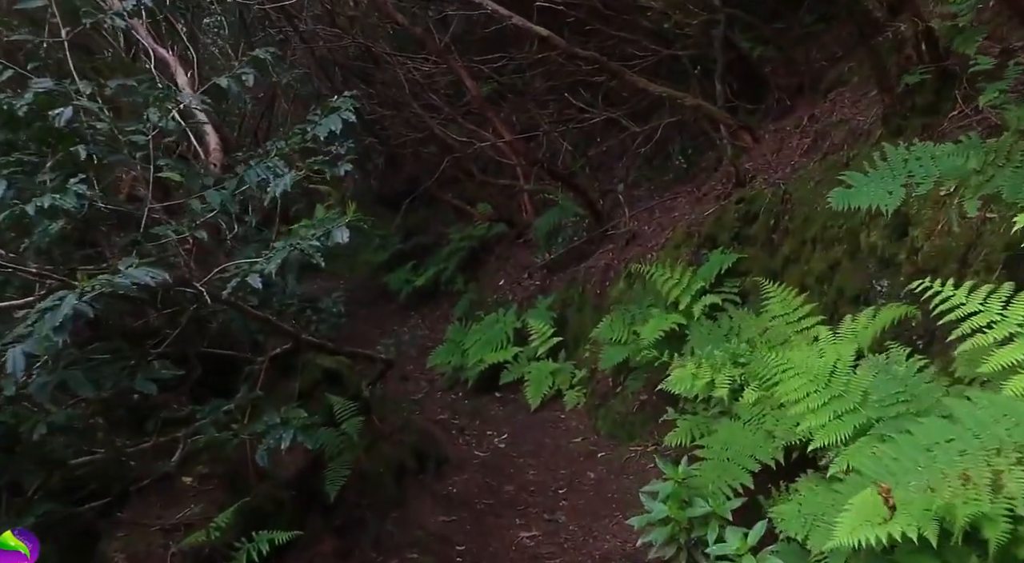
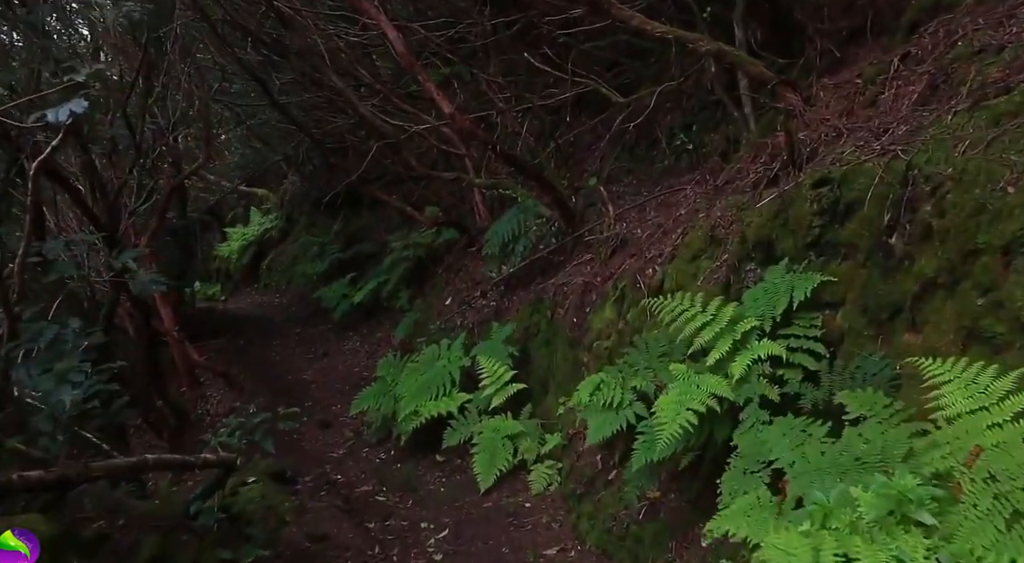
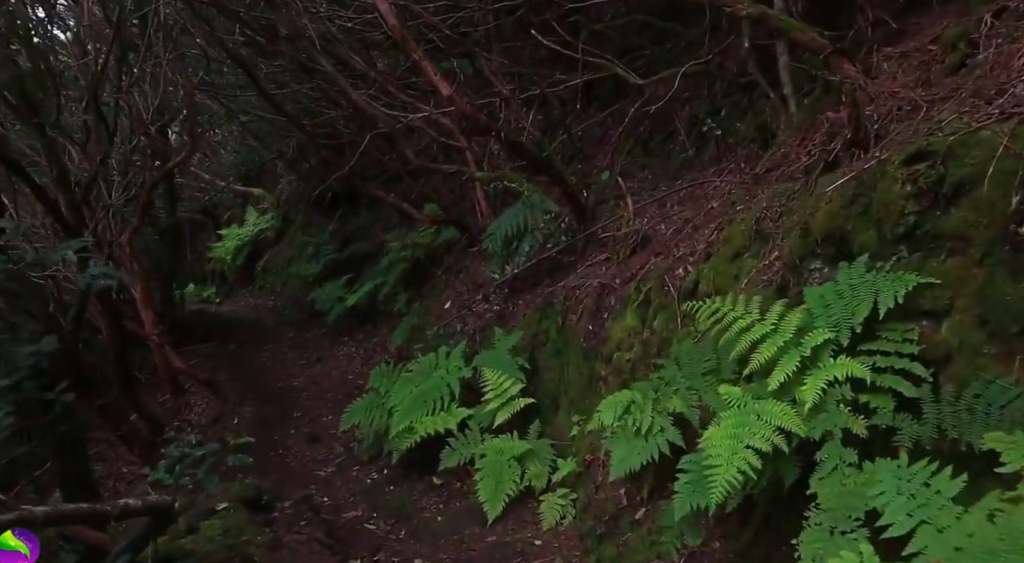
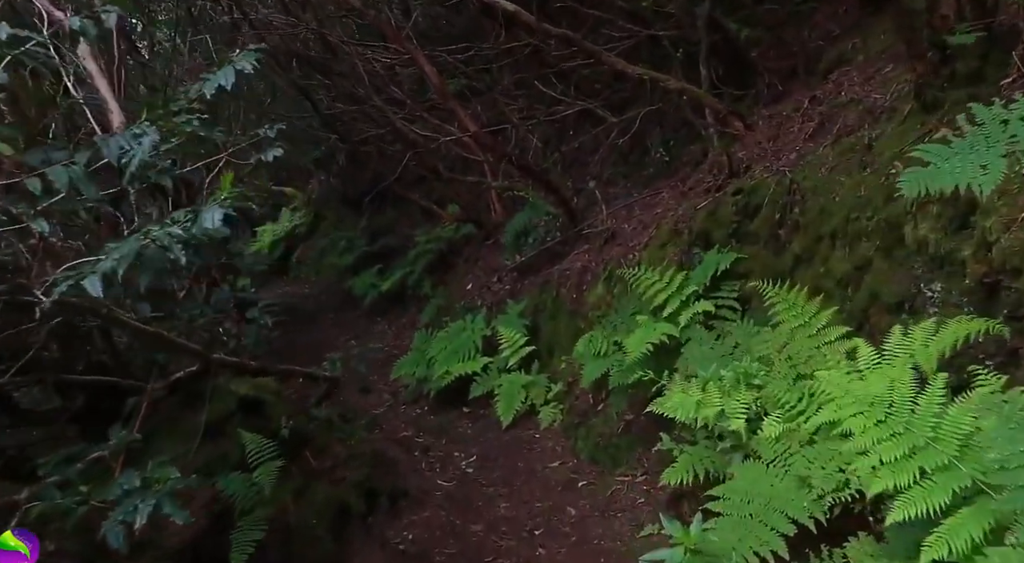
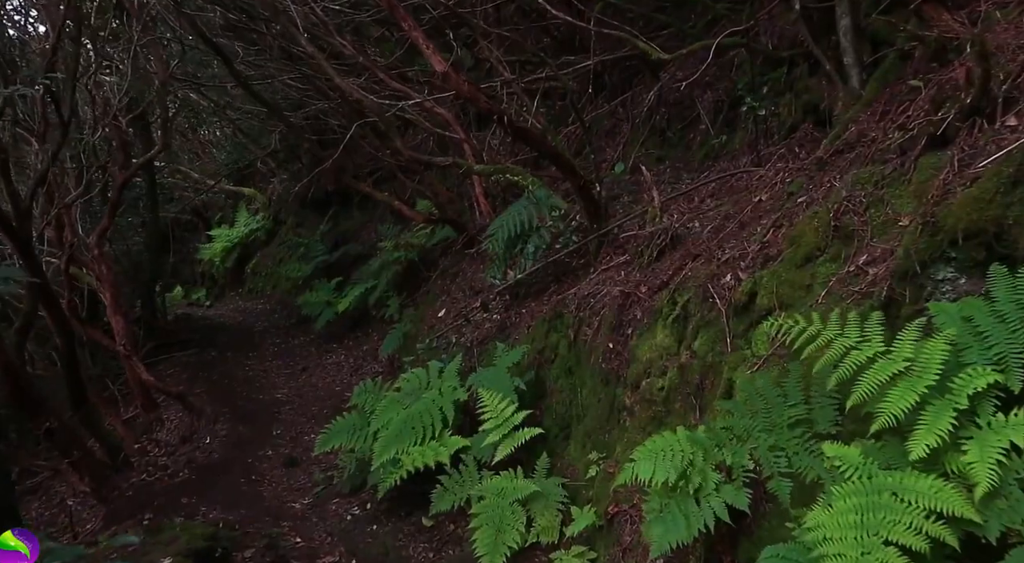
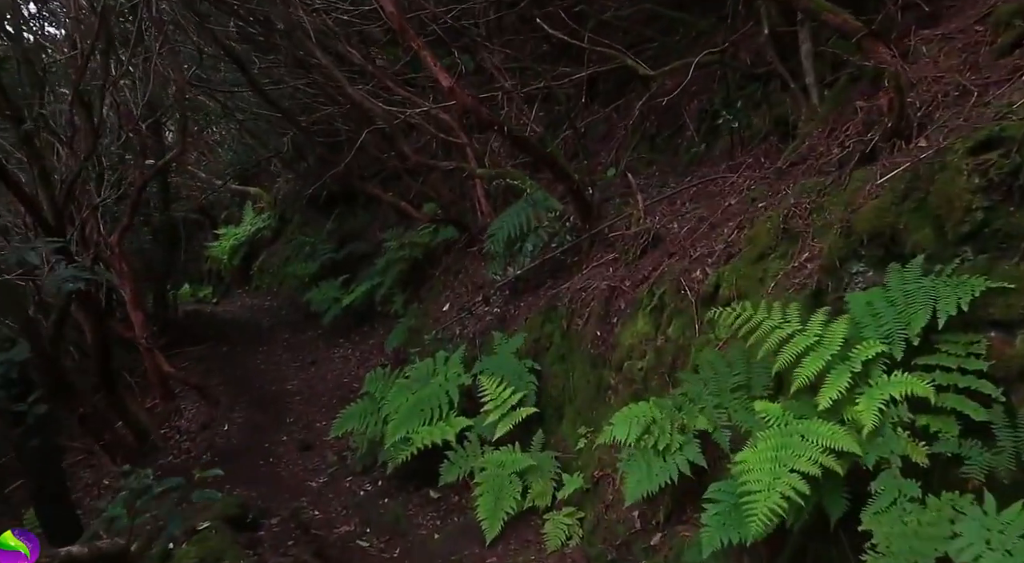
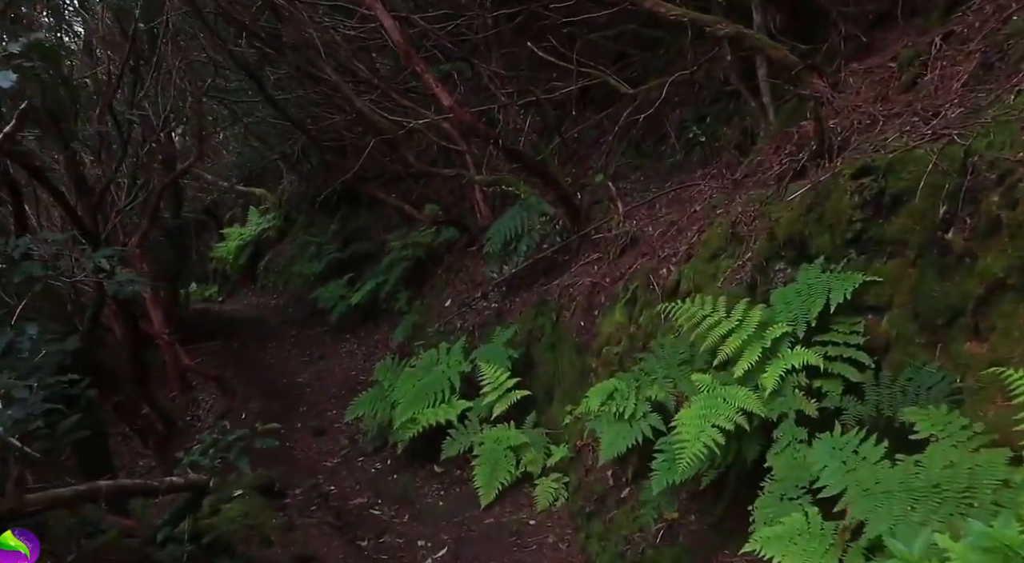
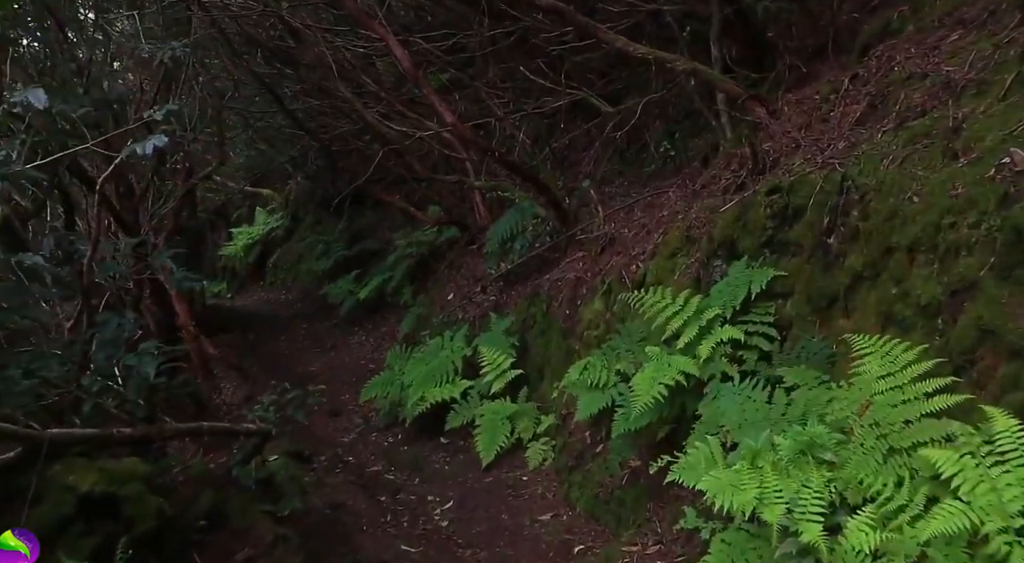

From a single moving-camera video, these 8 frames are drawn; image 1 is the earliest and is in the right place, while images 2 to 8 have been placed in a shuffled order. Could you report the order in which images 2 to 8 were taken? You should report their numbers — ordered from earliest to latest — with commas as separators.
4, 8, 2, 7, 3, 6, 5
